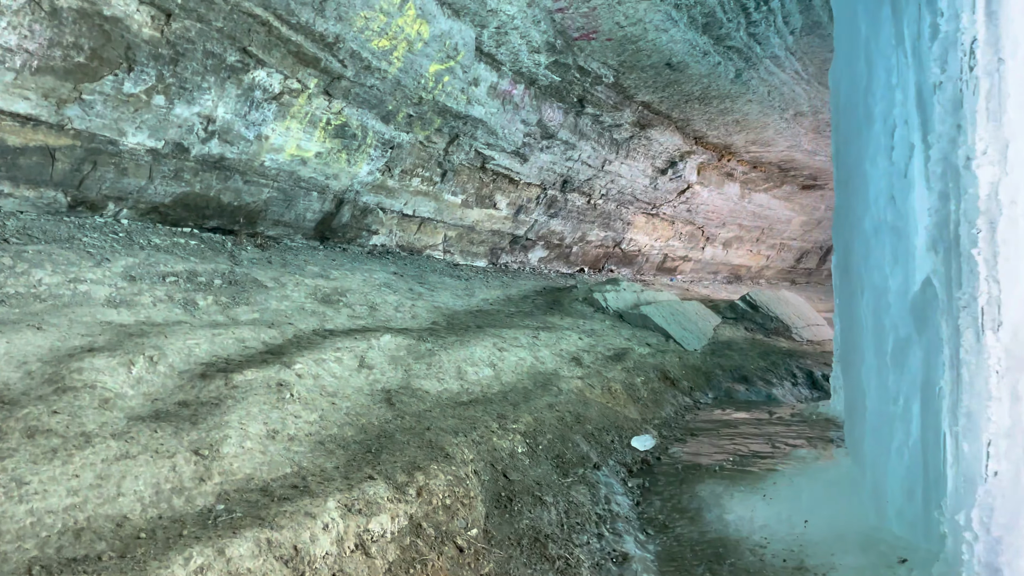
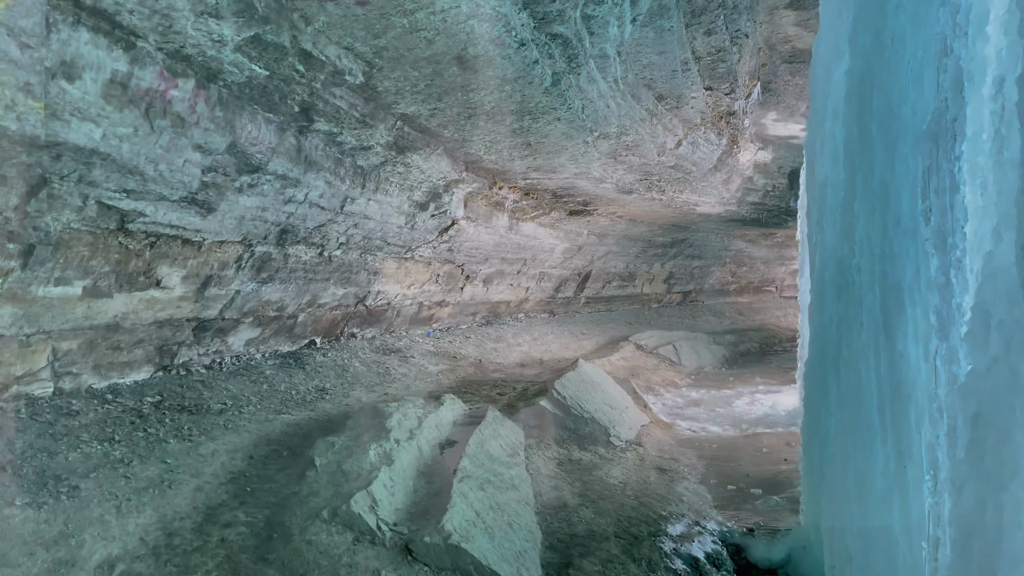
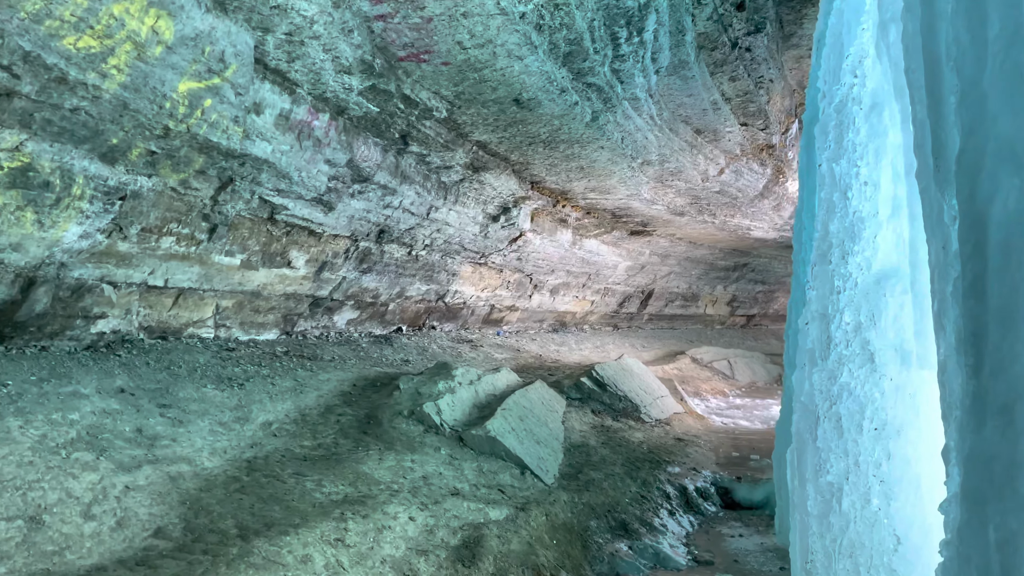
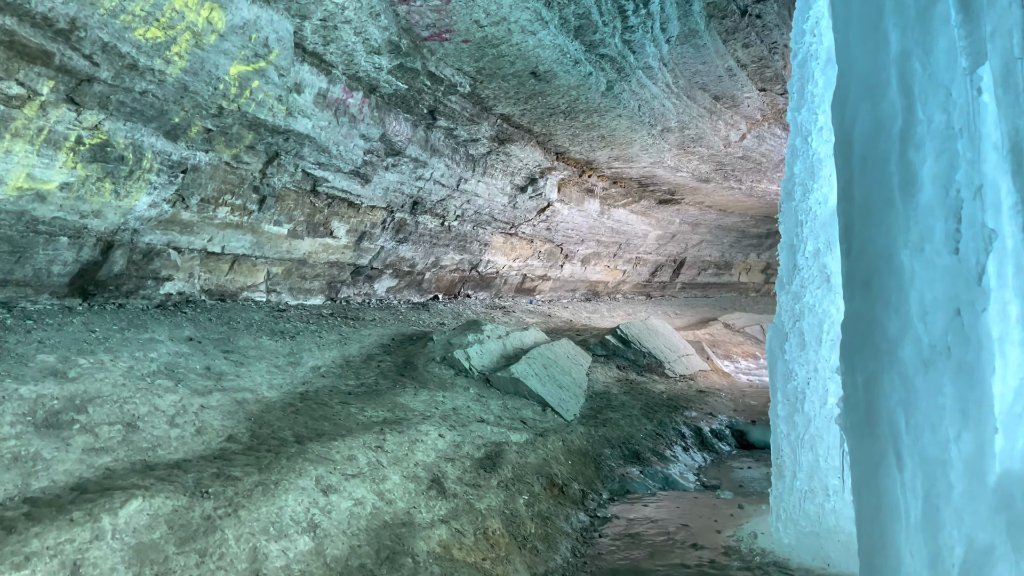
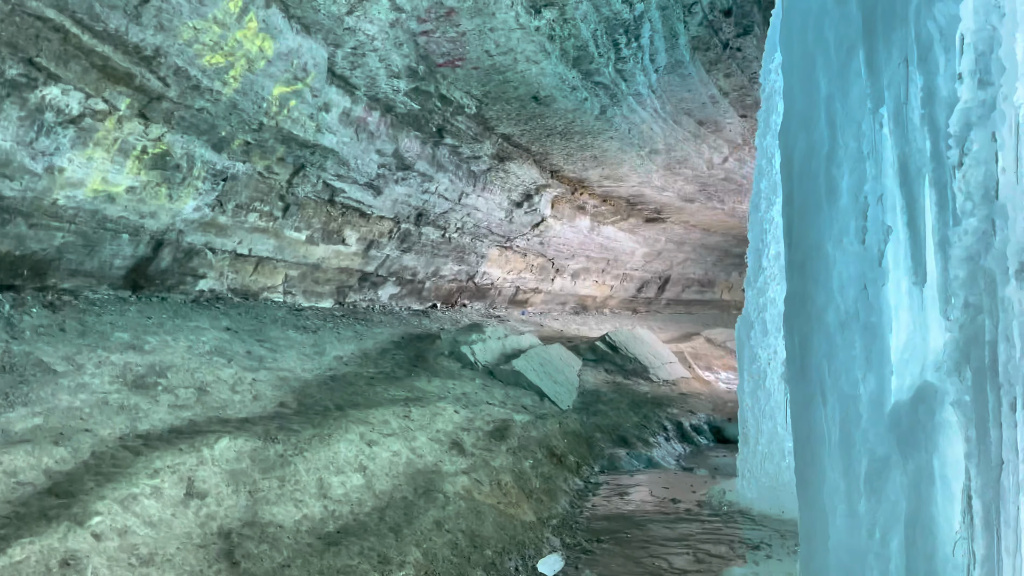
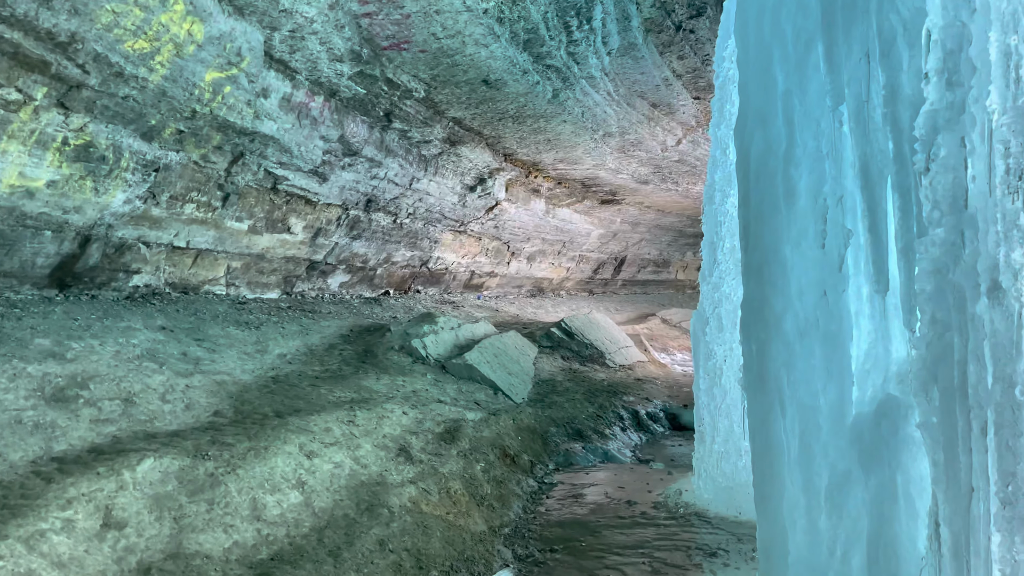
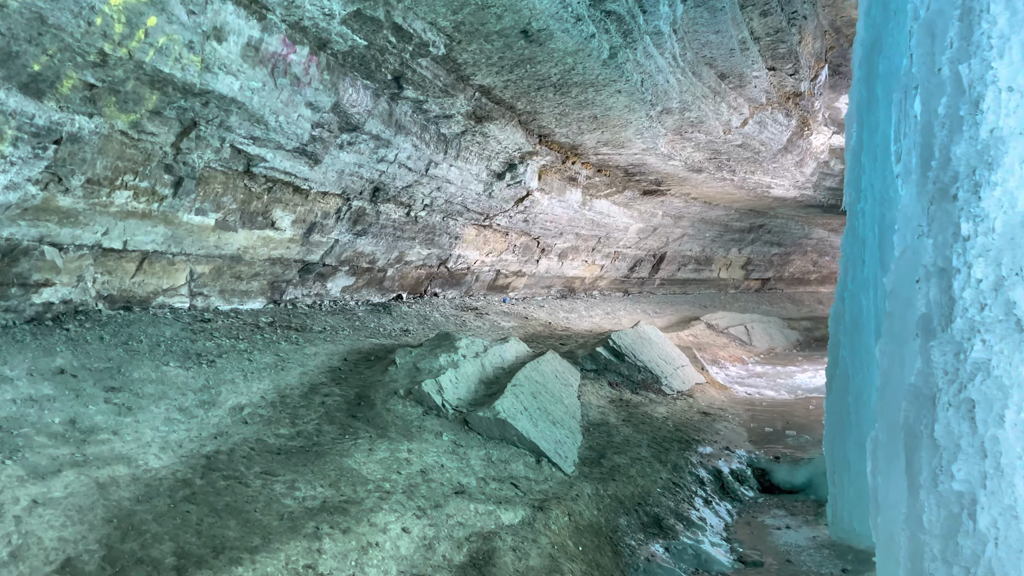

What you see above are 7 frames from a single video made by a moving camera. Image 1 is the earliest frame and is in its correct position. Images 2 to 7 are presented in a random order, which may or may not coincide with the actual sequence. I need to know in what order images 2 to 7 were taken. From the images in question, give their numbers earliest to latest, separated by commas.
5, 6, 4, 3, 7, 2
